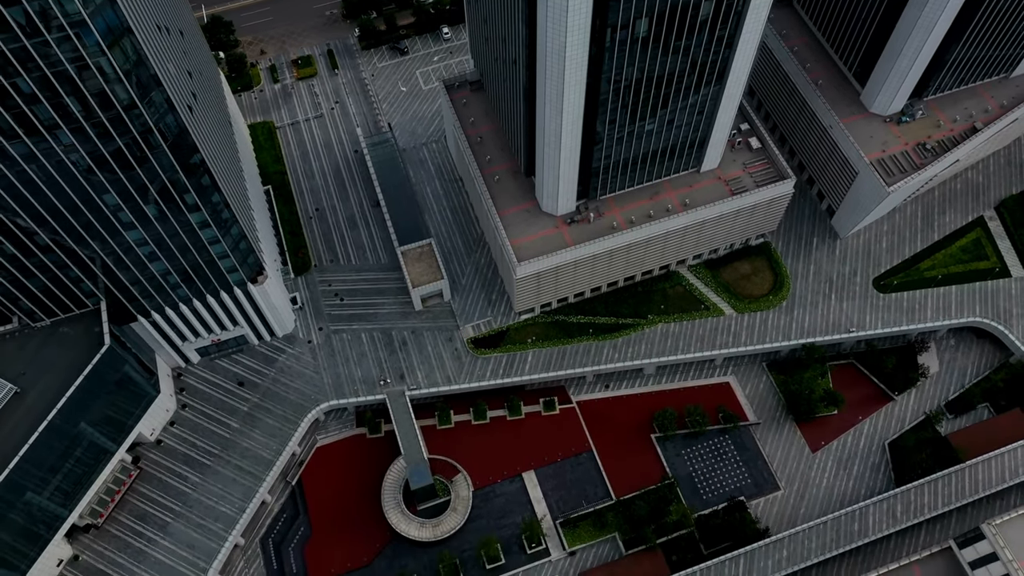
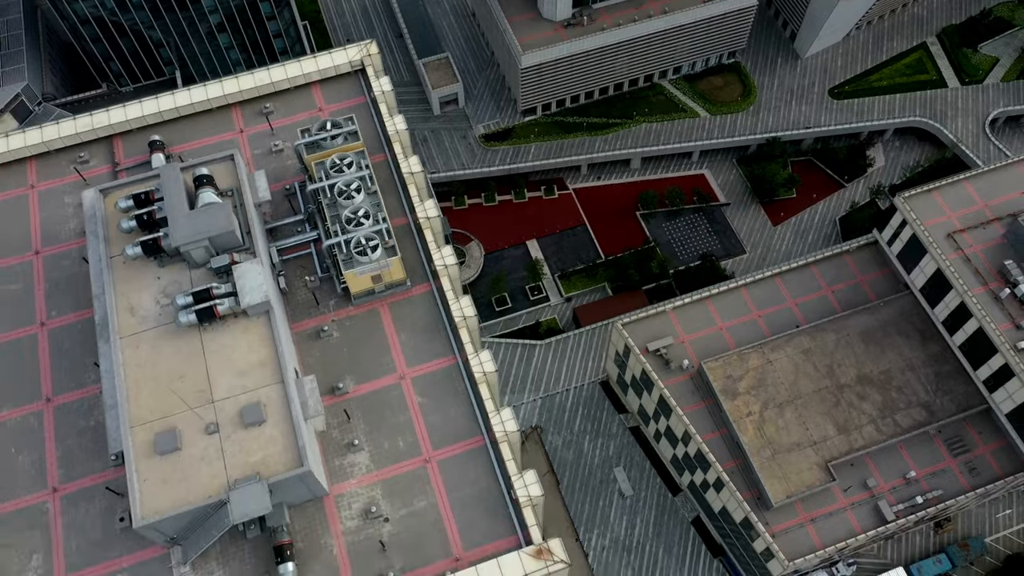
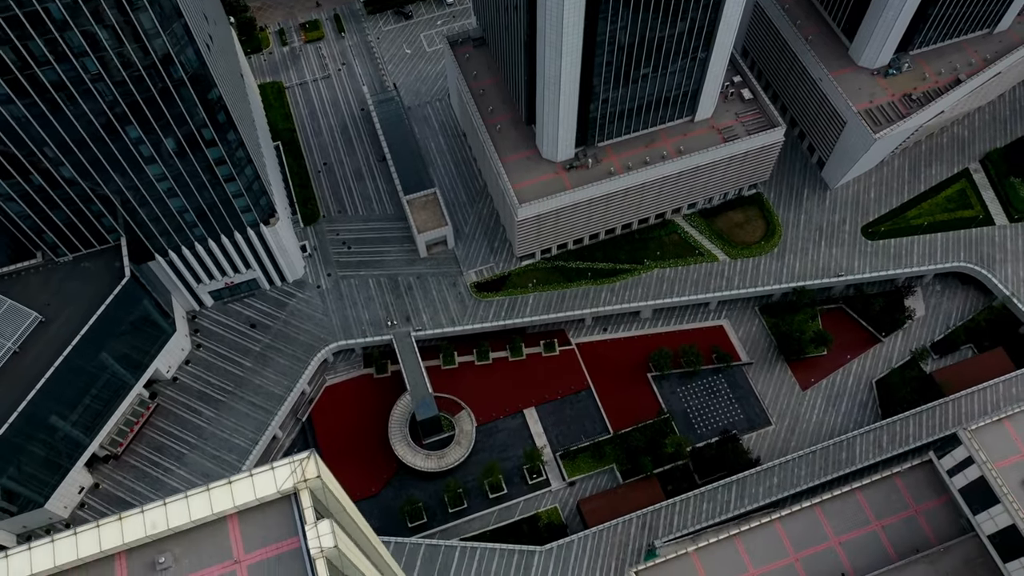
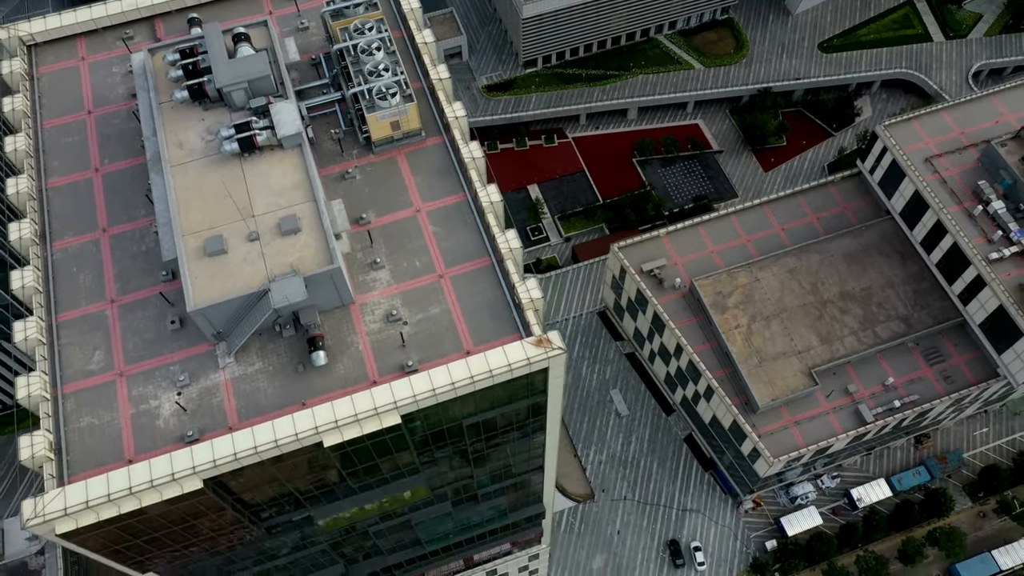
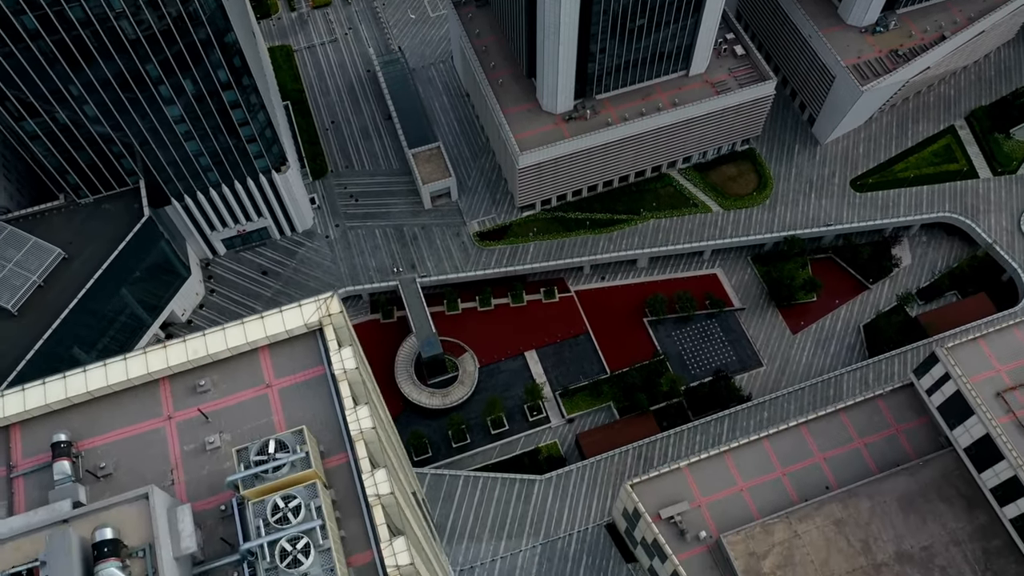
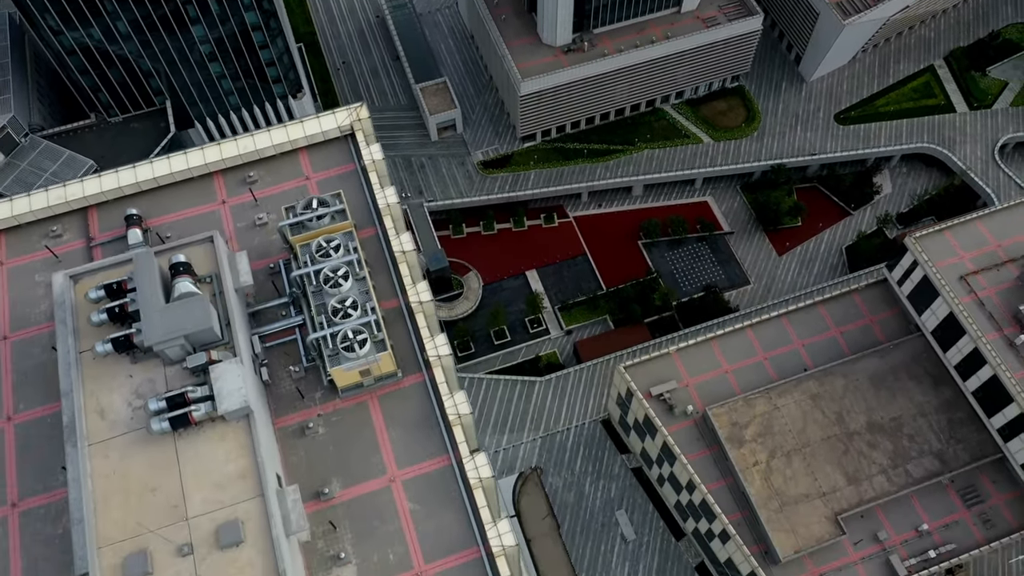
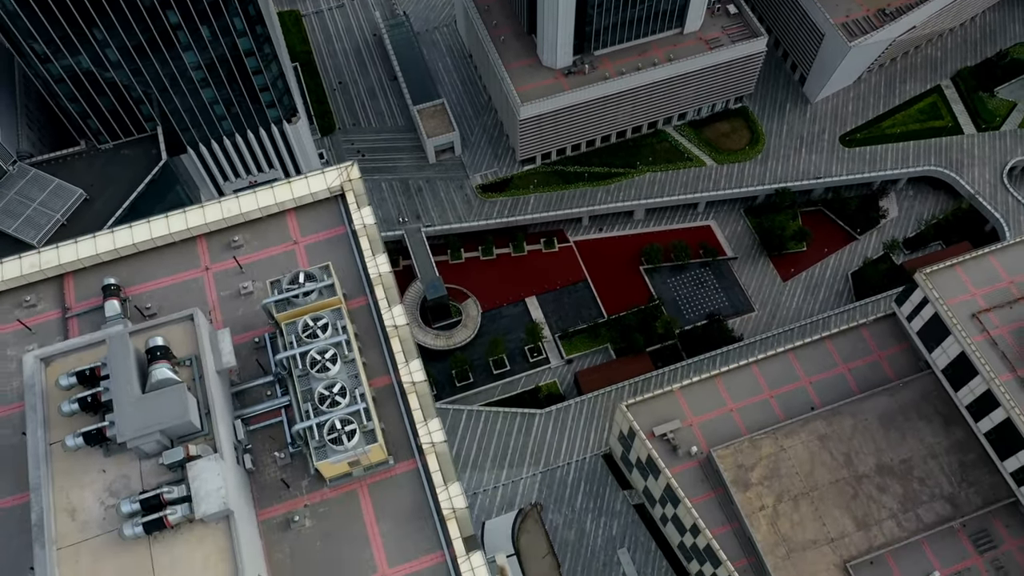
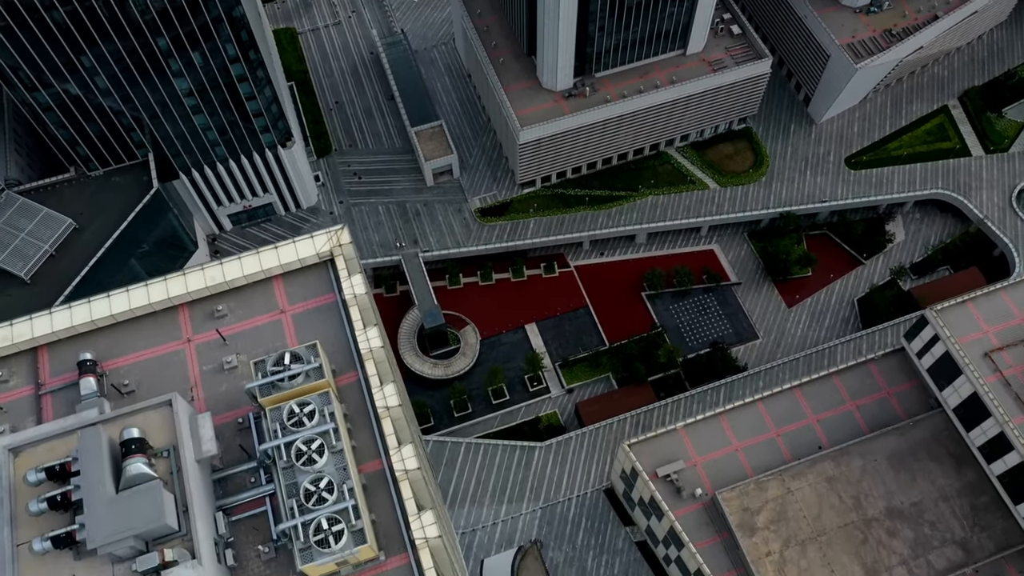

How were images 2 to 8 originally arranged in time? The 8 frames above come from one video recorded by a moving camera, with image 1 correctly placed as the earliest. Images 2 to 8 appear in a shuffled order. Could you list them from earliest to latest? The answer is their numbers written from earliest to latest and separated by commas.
3, 5, 8, 7, 6, 2, 4
